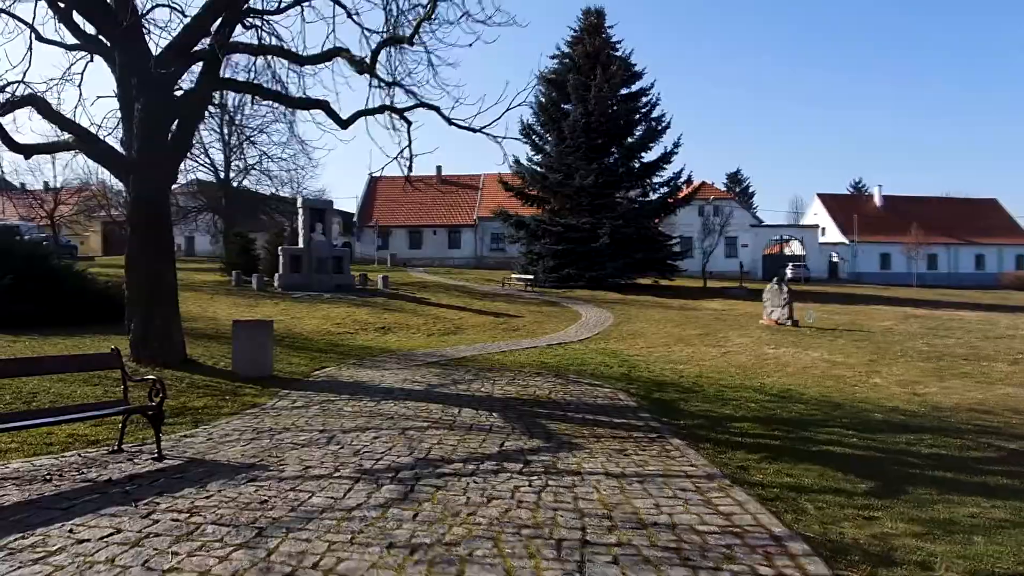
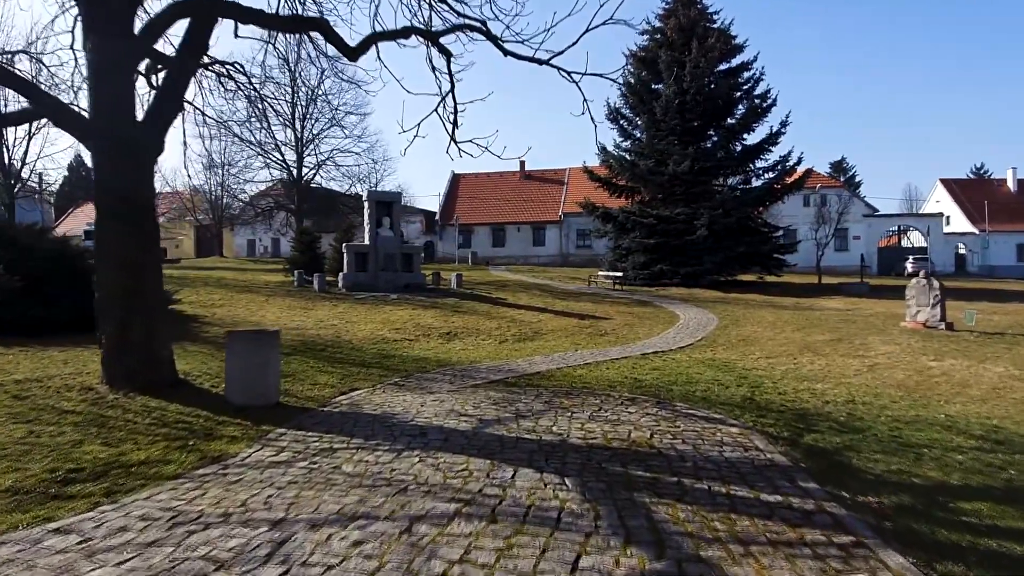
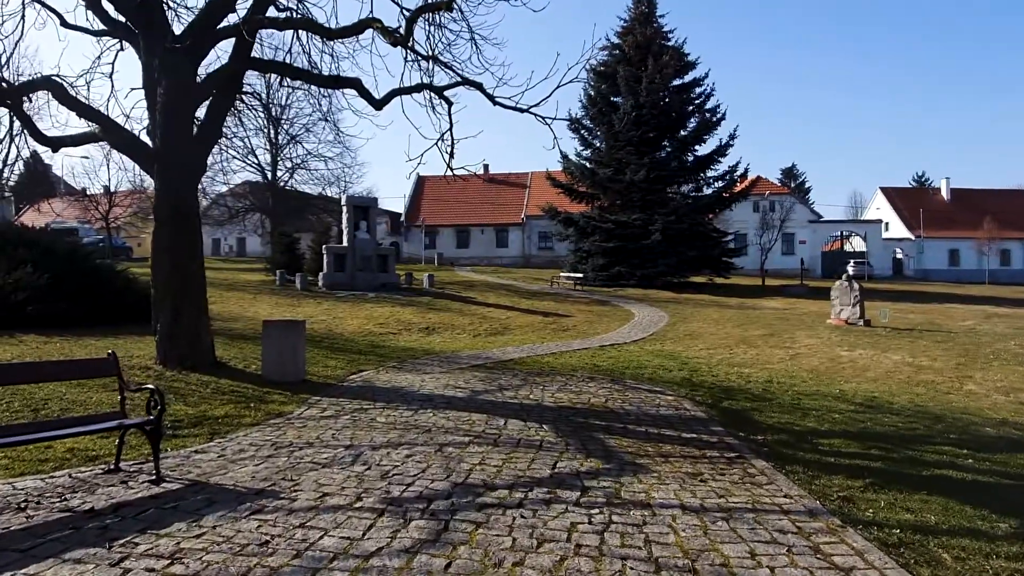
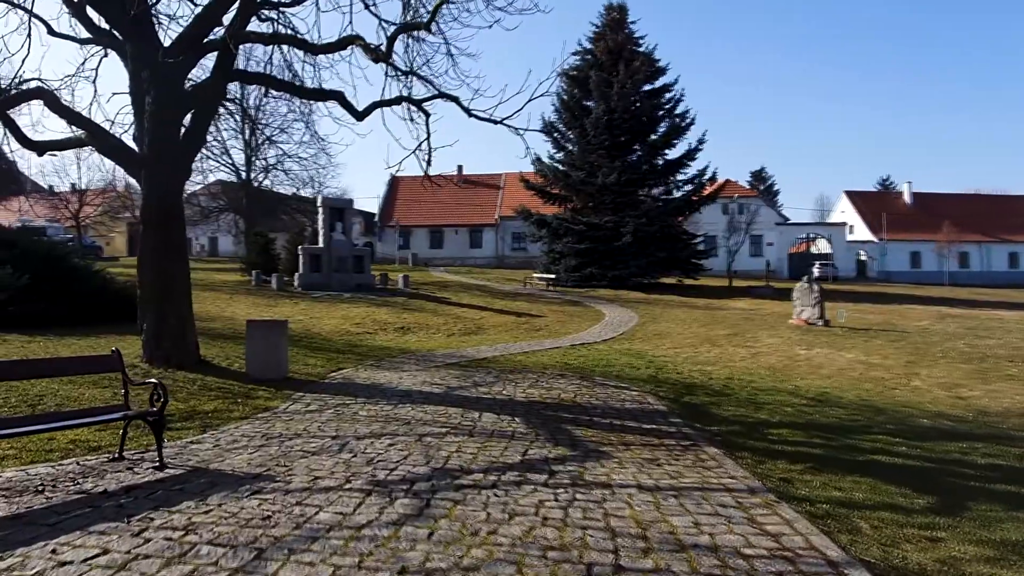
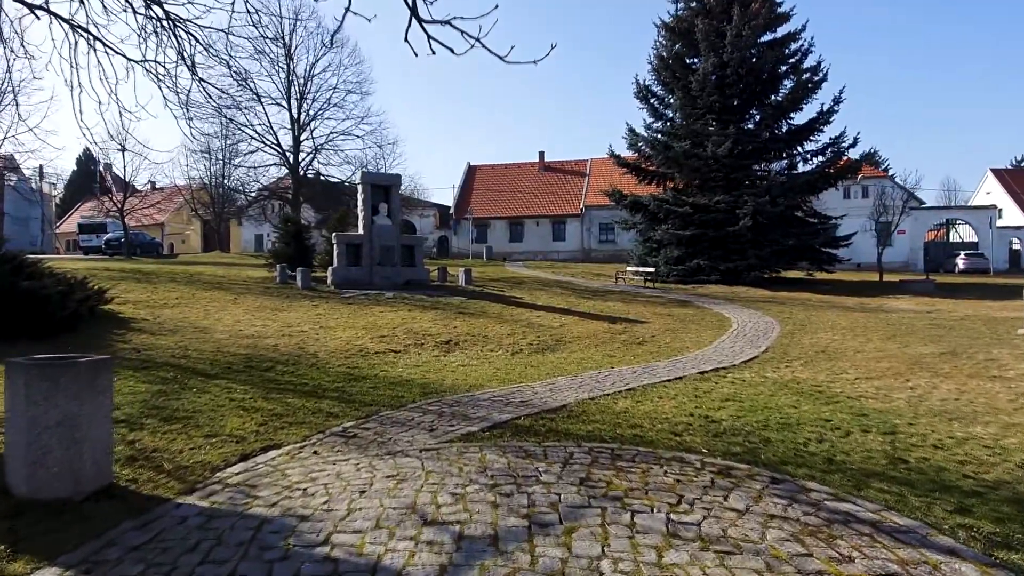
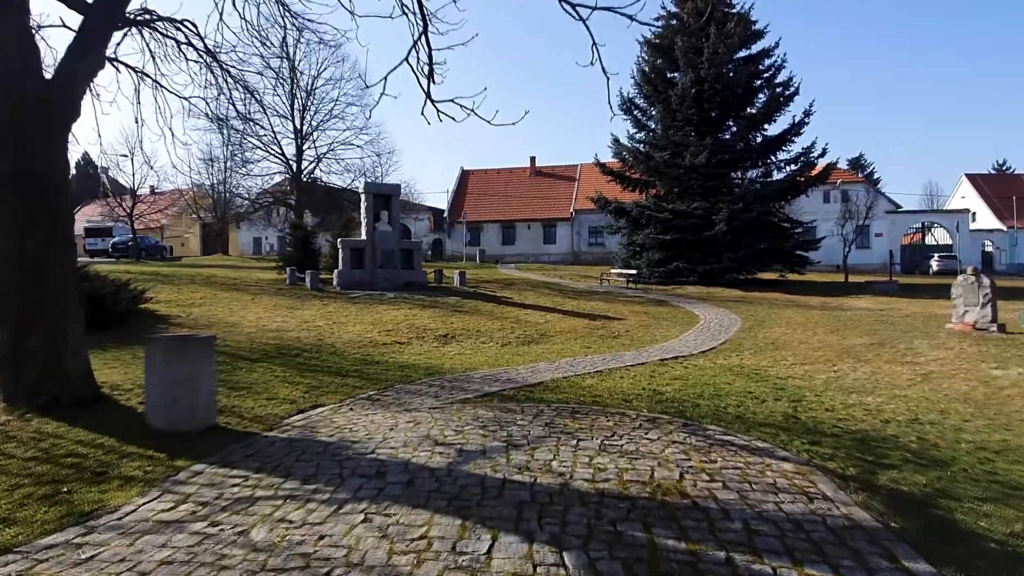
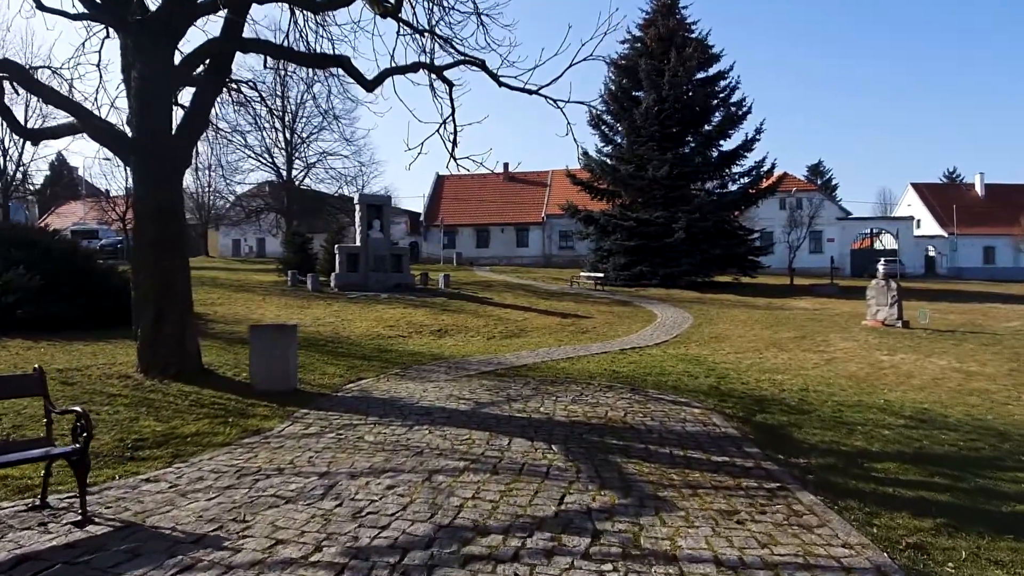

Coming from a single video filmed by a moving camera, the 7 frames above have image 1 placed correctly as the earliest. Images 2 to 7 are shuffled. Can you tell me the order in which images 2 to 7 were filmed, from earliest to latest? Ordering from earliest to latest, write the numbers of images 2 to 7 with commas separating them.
4, 3, 7, 2, 6, 5
